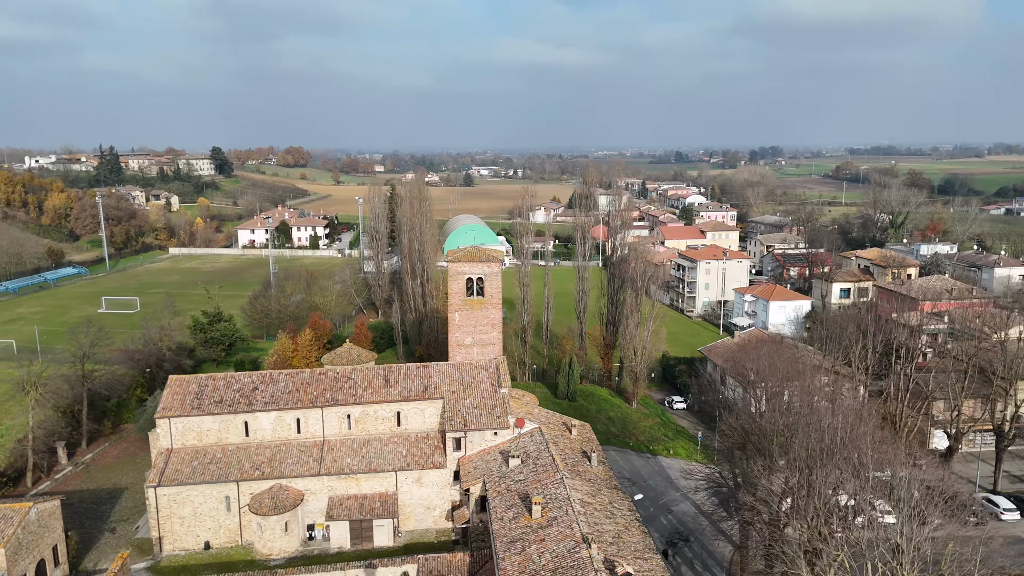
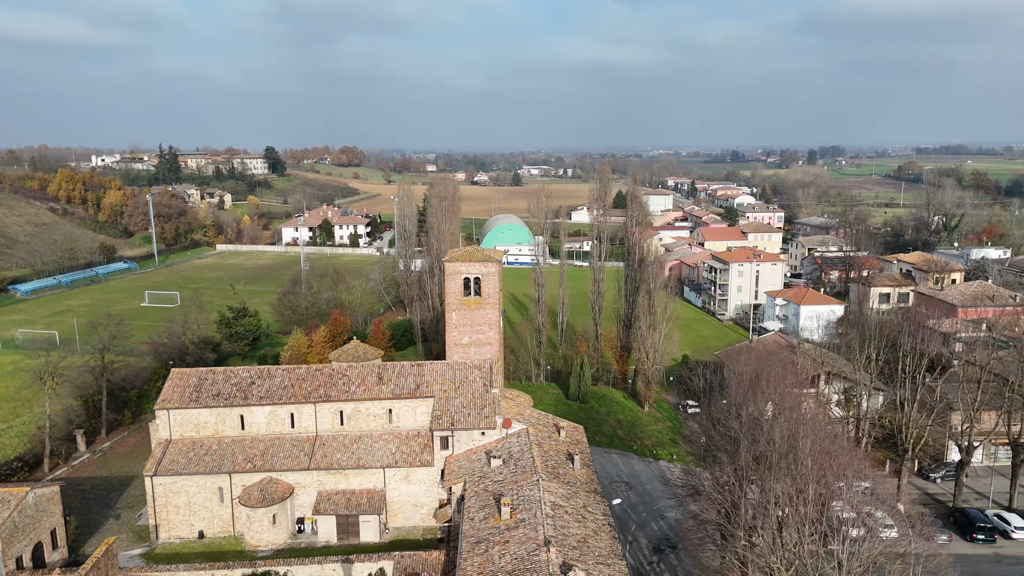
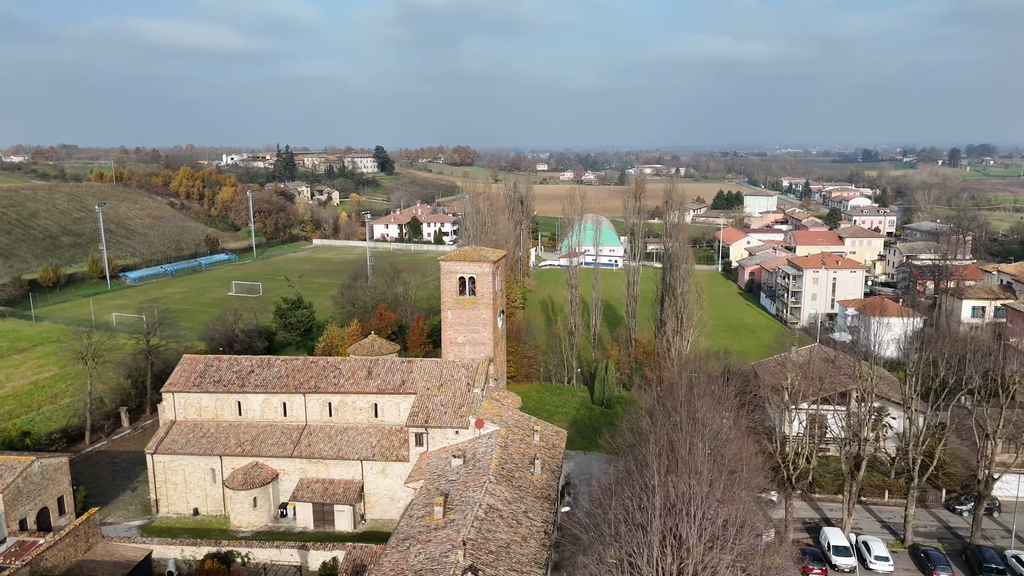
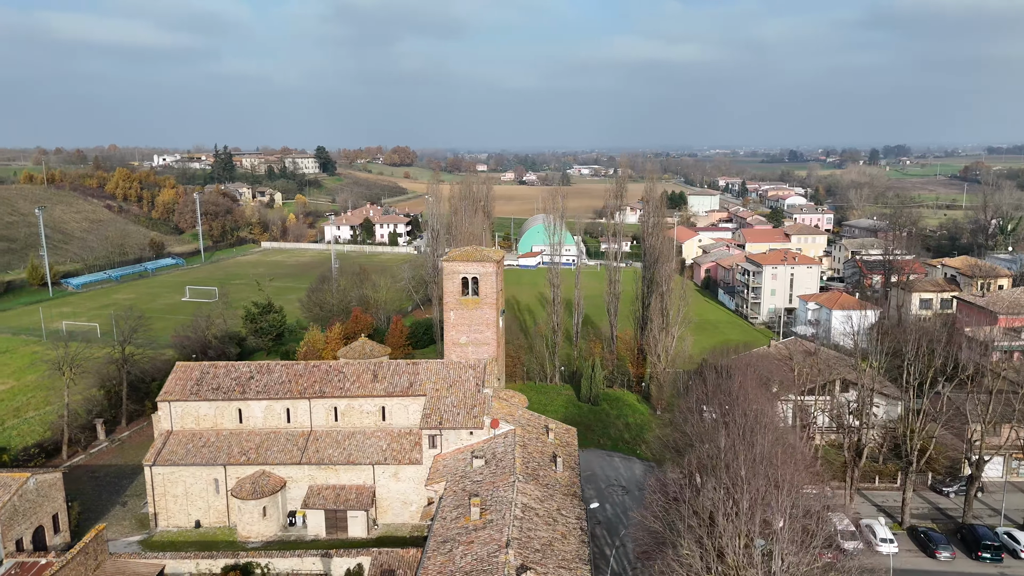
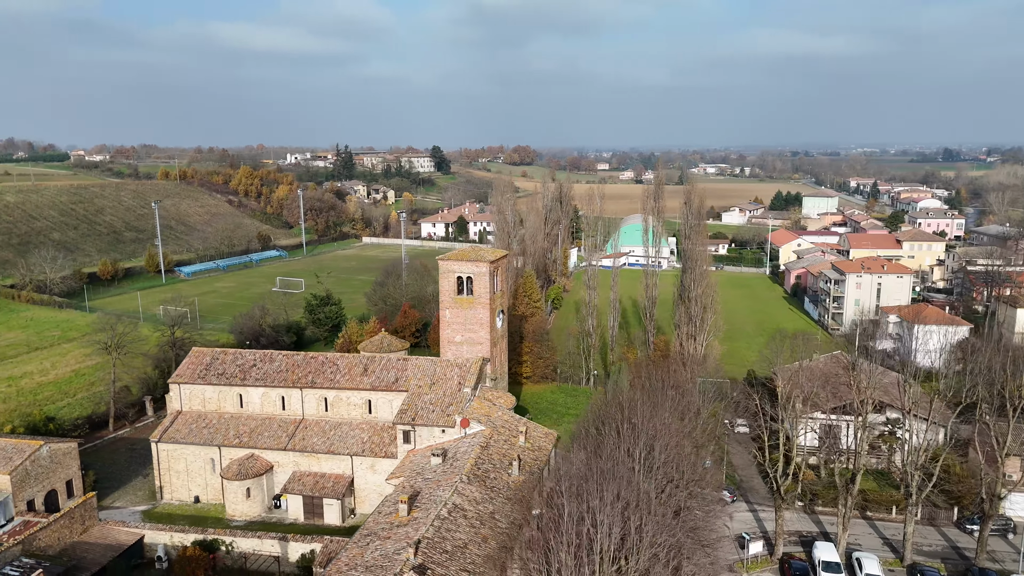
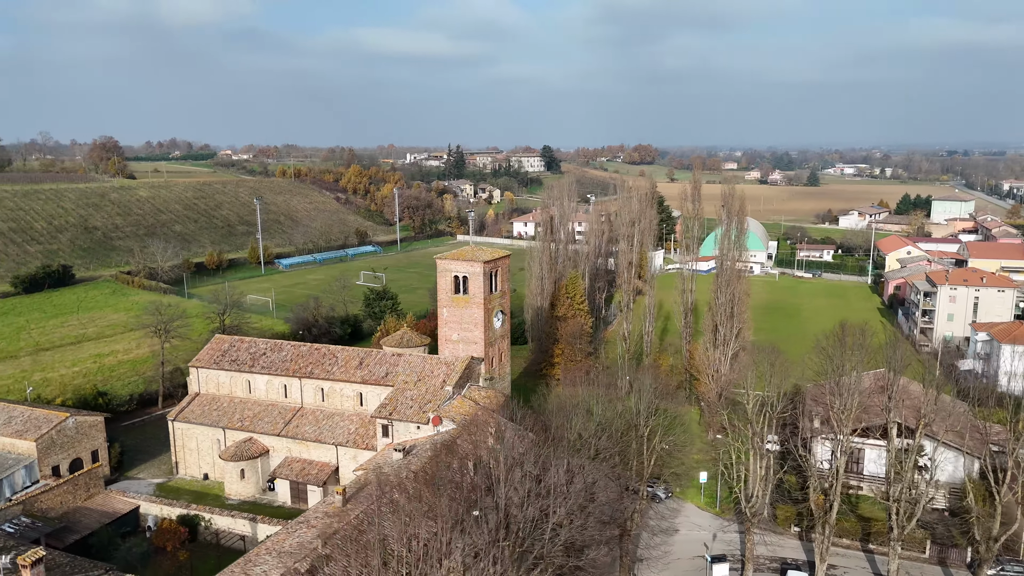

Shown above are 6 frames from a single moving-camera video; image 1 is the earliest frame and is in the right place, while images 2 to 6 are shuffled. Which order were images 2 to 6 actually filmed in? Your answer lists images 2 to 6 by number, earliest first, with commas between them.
2, 4, 3, 5, 6
